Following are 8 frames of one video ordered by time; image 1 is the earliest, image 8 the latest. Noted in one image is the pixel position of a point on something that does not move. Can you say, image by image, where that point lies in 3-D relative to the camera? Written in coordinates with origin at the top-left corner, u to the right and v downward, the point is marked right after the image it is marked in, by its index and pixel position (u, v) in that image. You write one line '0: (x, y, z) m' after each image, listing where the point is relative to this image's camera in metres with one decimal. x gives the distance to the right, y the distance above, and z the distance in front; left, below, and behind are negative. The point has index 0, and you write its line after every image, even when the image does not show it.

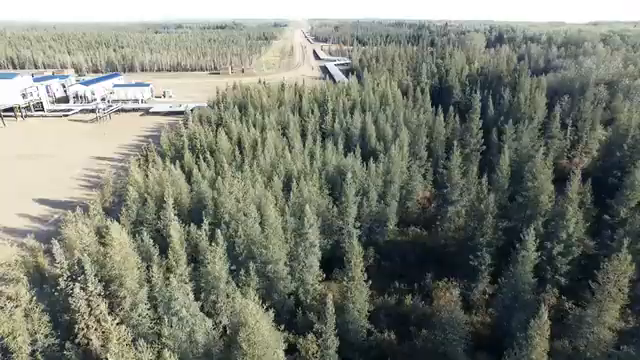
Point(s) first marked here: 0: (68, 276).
0: (-8.8, -3.2, +17.7) m
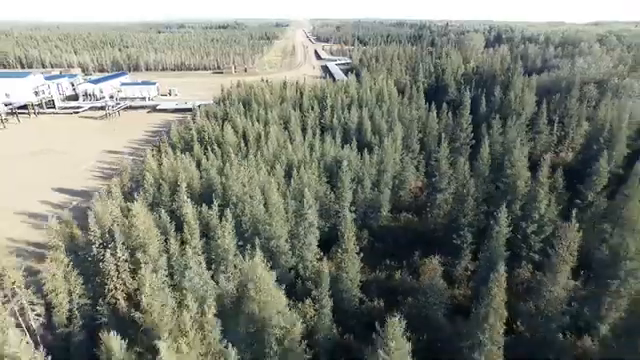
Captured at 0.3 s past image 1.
0: (-8.9, -2.5, +20.4) m
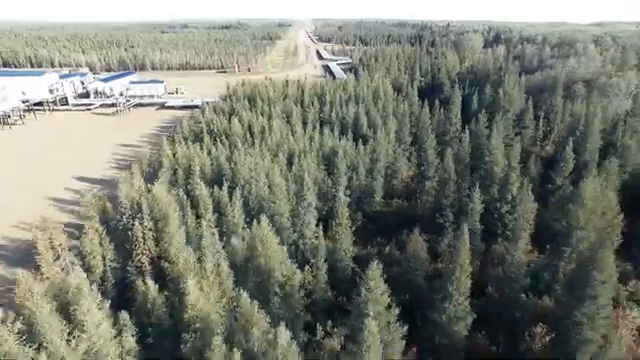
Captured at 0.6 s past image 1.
0: (-9.1, -1.6, +23.9) m
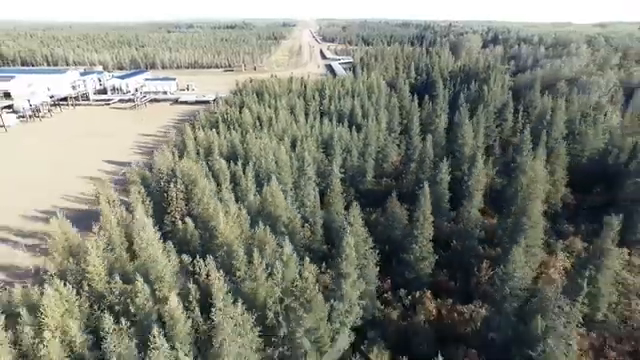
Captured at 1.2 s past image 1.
0: (-9.3, +0.1, +29.9) m
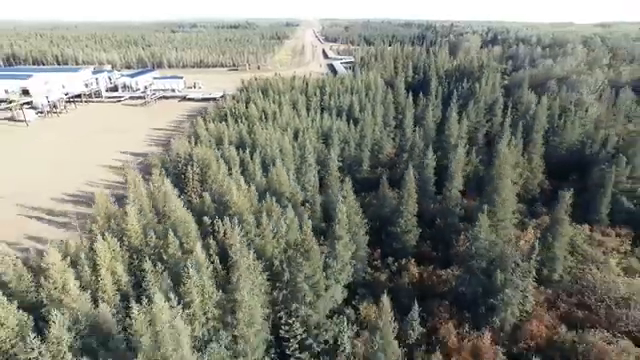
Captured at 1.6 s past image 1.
0: (-9.3, +1.2, +33.9) m
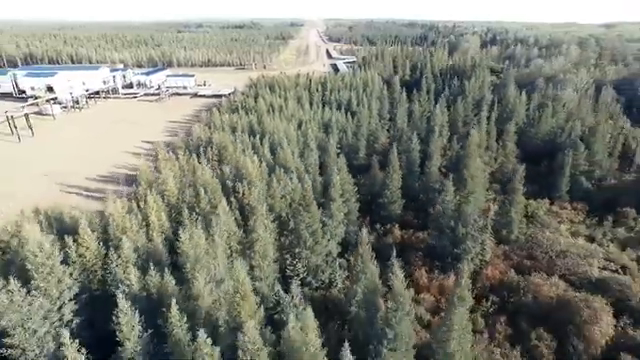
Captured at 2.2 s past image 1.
0: (-9.3, +2.7, +39.9) m
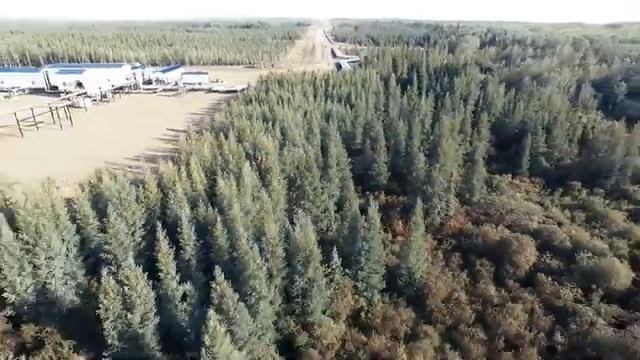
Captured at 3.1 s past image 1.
0: (-9.2, +4.9, +48.3) m
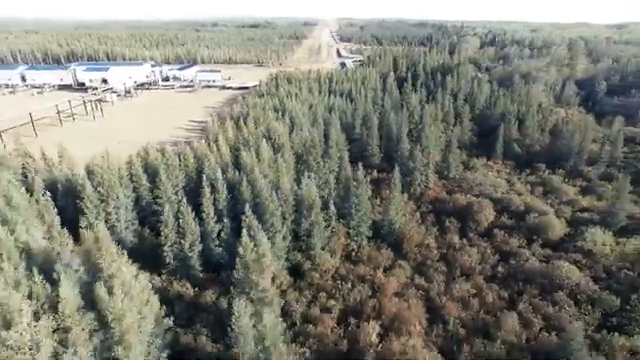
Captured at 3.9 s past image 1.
0: (-8.8, +7.1, +56.6) m
